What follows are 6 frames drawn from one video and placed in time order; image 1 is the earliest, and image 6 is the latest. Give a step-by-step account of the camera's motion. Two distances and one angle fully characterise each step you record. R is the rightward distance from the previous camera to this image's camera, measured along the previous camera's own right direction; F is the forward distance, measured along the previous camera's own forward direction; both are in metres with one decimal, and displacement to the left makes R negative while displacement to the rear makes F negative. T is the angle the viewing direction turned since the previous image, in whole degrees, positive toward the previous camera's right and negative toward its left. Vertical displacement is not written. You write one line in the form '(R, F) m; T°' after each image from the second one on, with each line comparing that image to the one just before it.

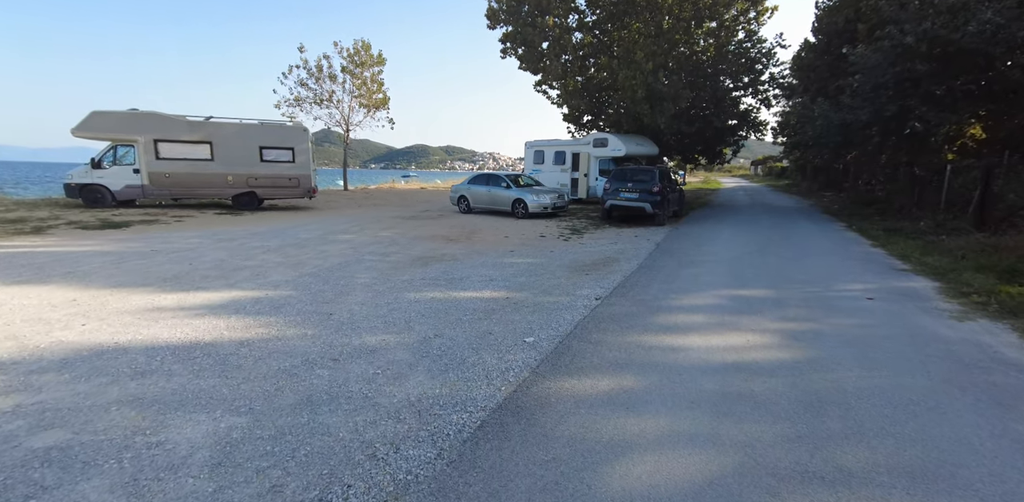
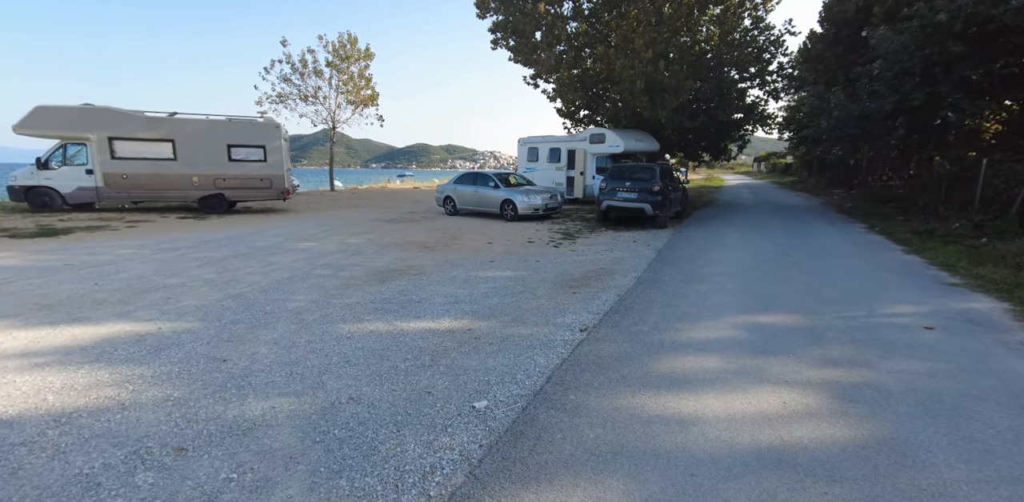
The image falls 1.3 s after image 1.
(+0.4, +1.3) m; 0°
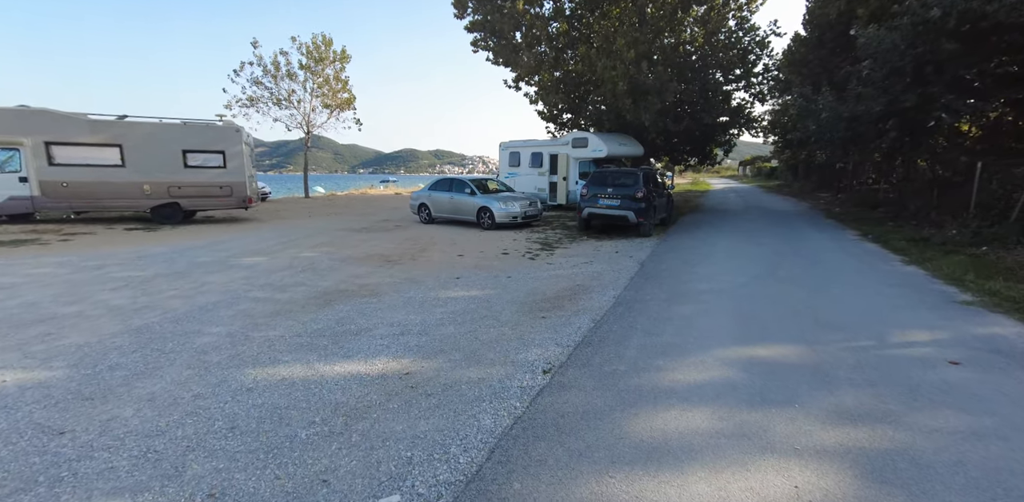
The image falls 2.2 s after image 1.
(+0.4, +0.8) m; +1°
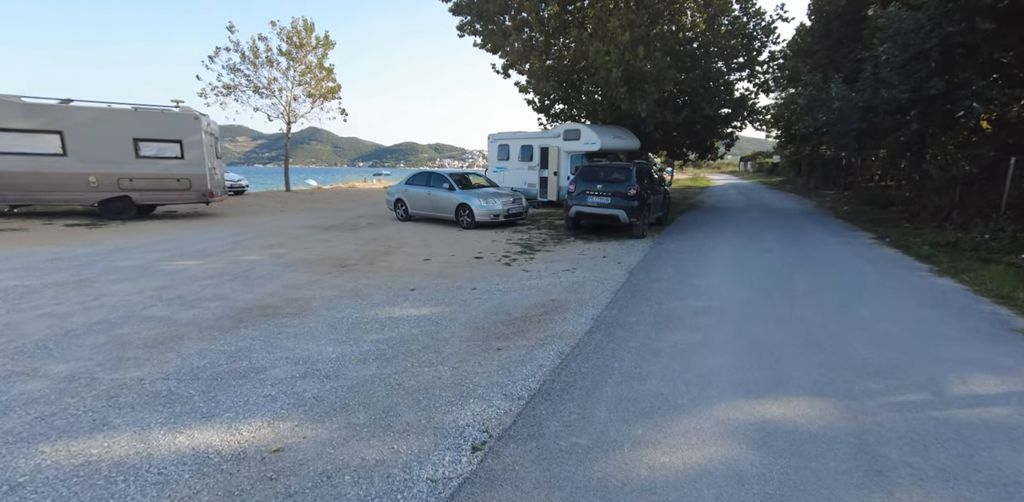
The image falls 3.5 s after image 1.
(+0.5, +1.2) m; 0°
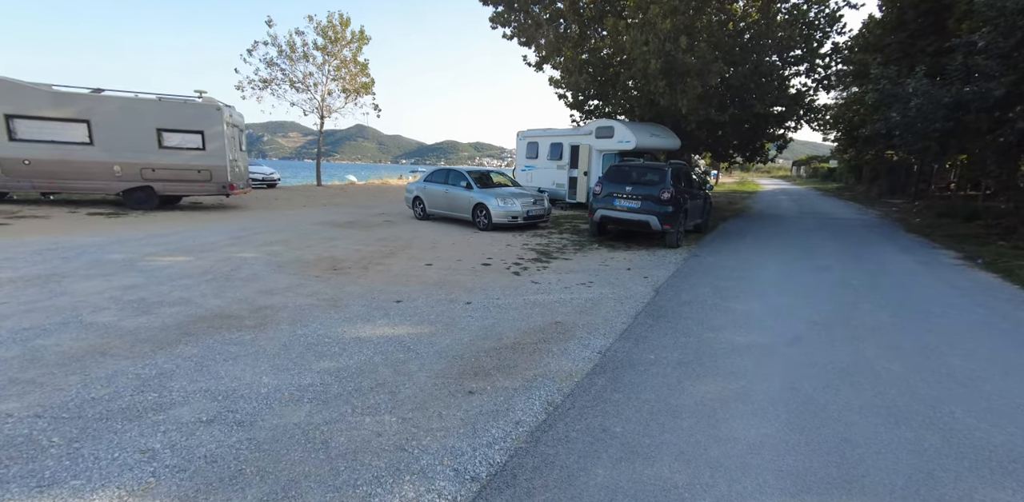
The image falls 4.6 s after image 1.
(+0.4, +1.0) m; -5°
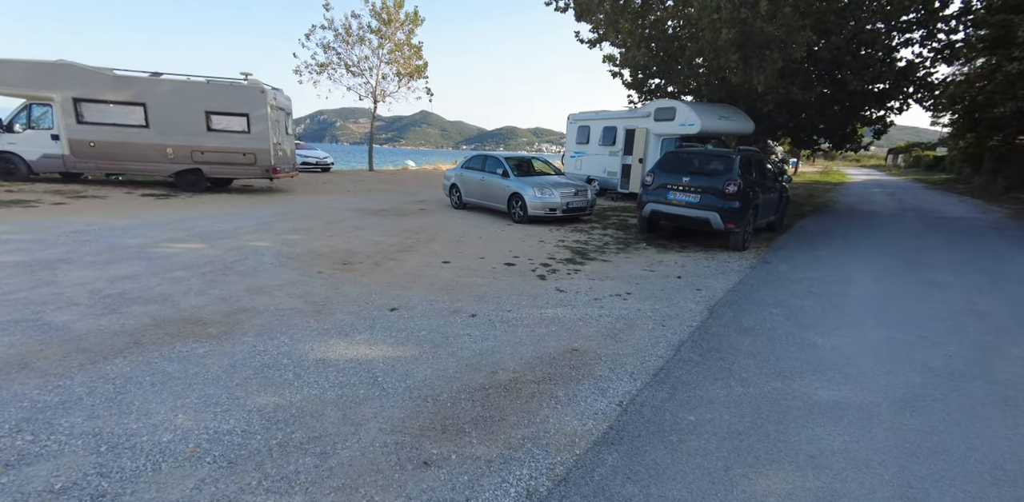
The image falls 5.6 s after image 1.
(+0.4, +1.1) m; -7°
